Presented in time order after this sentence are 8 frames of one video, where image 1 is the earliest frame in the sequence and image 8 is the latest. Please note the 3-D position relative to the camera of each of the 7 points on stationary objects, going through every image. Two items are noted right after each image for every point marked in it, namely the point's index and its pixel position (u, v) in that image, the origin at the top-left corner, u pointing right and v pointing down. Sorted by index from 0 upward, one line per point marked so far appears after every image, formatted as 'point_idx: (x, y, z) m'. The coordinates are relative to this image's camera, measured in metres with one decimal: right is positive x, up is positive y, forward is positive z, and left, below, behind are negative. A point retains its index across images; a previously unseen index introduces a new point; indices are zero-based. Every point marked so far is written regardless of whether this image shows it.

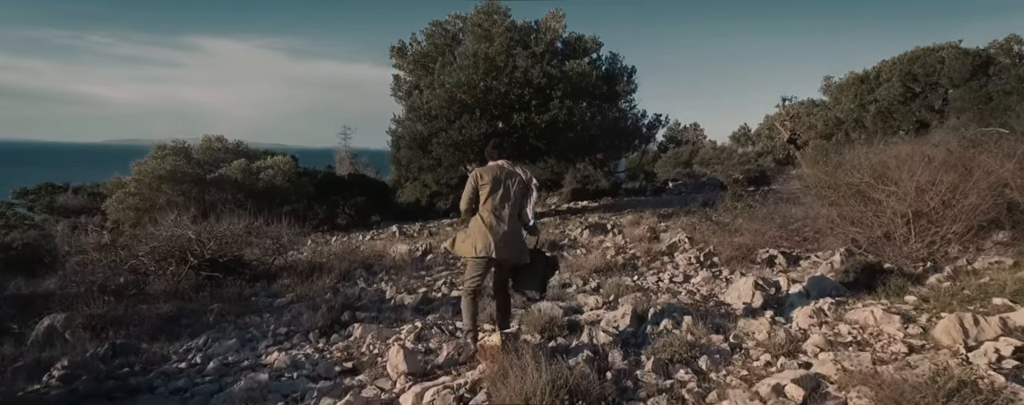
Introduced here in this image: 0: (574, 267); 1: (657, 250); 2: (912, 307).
0: (+0.8, -0.8, +8.0) m
1: (+2.1, -0.7, +9.0) m
2: (+3.1, -0.8, +4.9) m
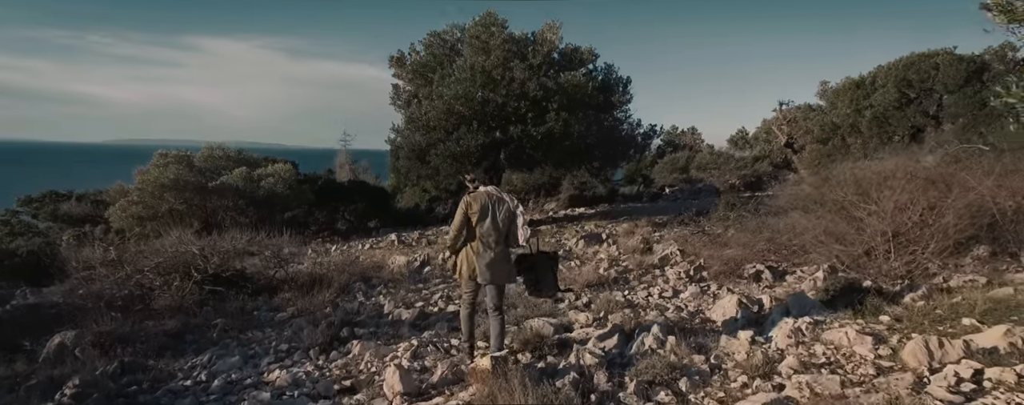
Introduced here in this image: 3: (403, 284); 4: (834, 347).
0: (+0.7, -1.0, +8.2) m
1: (+2.0, -0.9, +9.2) m
2: (+3.0, -1.0, +5.1) m
3: (-1.5, -1.1, +8.7) m
4: (+2.5, -1.1, +4.8) m
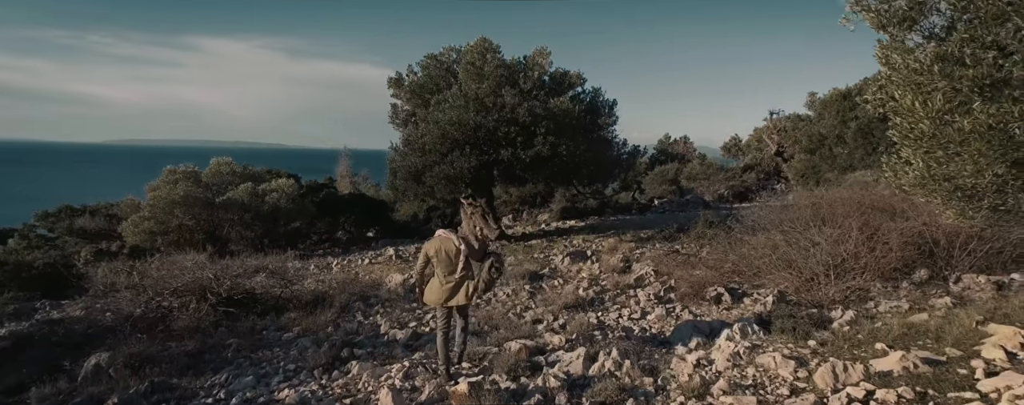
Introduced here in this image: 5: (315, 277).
0: (+0.5, -1.4, +9.0) m
1: (+1.8, -1.3, +10.0) m
2: (+2.8, -1.4, +6.0) m
3: (-1.7, -1.5, +9.5) m
4: (+2.2, -1.5, +5.6) m
5: (-3.8, -1.4, +12.2) m
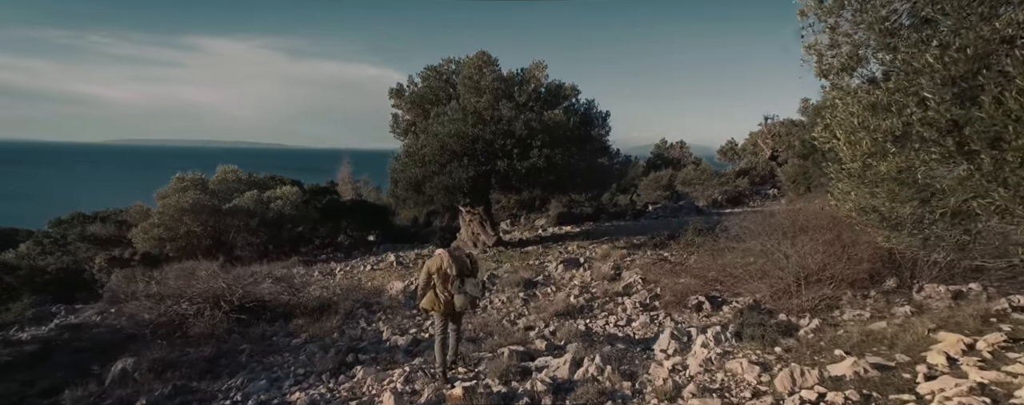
0: (+0.4, -1.7, +9.6) m
1: (+1.7, -1.5, +10.6) m
2: (+2.7, -1.6, +6.5) m
3: (-1.8, -1.7, +10.1) m
4: (+2.2, -1.7, +6.2) m
5: (-3.9, -1.6, +12.8) m
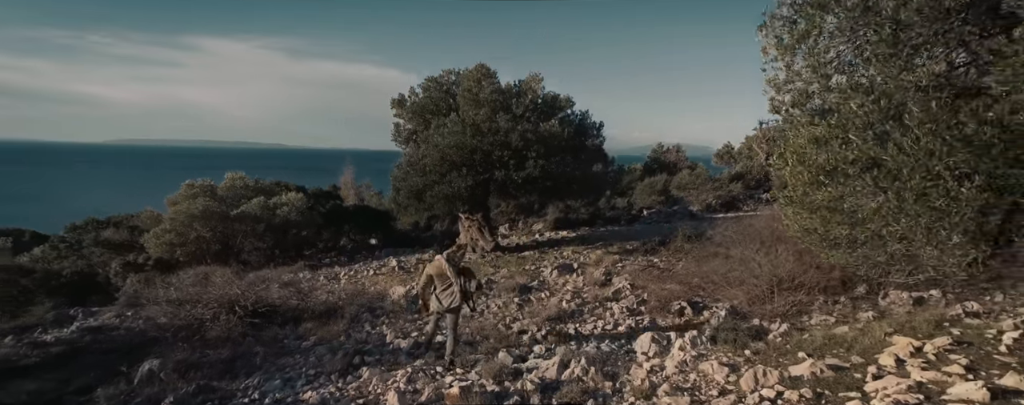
0: (+0.3, -1.8, +10.3) m
1: (+1.6, -1.7, +11.3) m
2: (+2.7, -1.8, +7.2) m
3: (-1.9, -1.9, +10.8) m
4: (+2.1, -1.9, +6.8) m
5: (-4.0, -1.8, +13.4) m
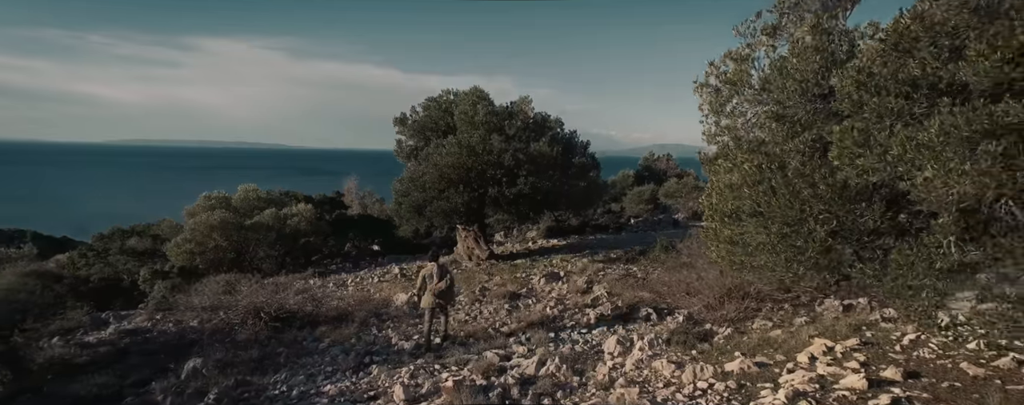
0: (+0.1, -2.2, +11.7) m
1: (+1.4, -2.0, +12.7) m
2: (+2.5, -2.2, +8.6) m
3: (-2.1, -2.3, +12.2) m
4: (+1.9, -2.2, +8.3) m
5: (-4.2, -2.2, +14.9) m
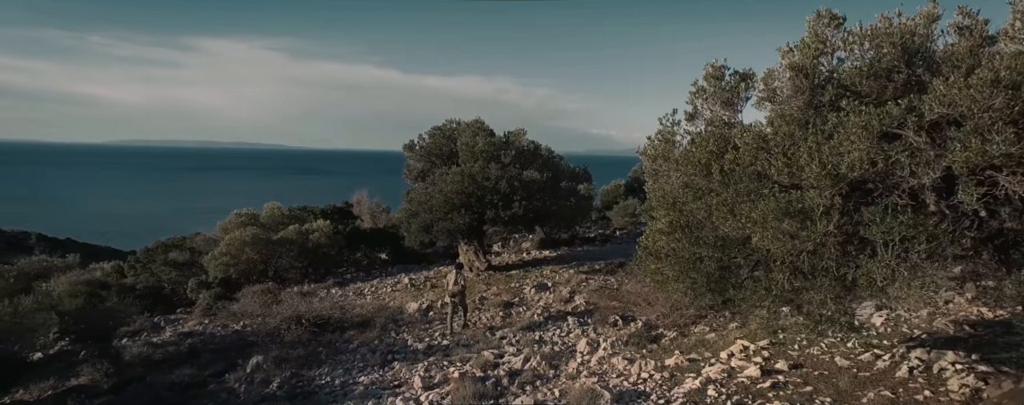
0: (0.0, -2.8, +14.3) m
1: (+1.3, -2.6, +15.3) m
2: (+2.3, -2.8, +11.3) m
3: (-2.2, -2.9, +14.8) m
4: (+1.7, -2.8, +10.9) m
5: (-4.3, -2.8, +17.5) m
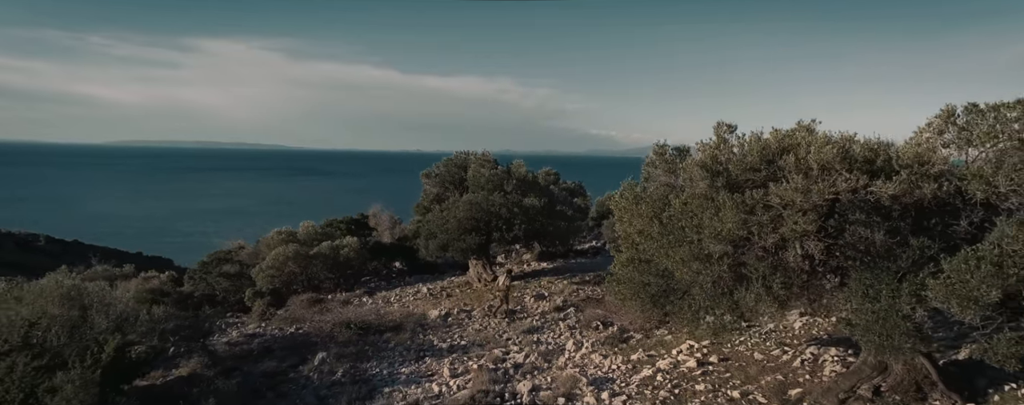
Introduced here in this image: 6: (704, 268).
0: (+0.1, -3.6, +18.0) m
1: (+1.4, -3.5, +19.0) m
2: (+2.4, -3.6, +15.0) m
3: (-2.1, -3.7, +18.5) m
4: (+1.8, -3.6, +14.6) m
5: (-4.2, -3.6, +21.2) m
6: (+3.2, -1.1, +10.5) m
